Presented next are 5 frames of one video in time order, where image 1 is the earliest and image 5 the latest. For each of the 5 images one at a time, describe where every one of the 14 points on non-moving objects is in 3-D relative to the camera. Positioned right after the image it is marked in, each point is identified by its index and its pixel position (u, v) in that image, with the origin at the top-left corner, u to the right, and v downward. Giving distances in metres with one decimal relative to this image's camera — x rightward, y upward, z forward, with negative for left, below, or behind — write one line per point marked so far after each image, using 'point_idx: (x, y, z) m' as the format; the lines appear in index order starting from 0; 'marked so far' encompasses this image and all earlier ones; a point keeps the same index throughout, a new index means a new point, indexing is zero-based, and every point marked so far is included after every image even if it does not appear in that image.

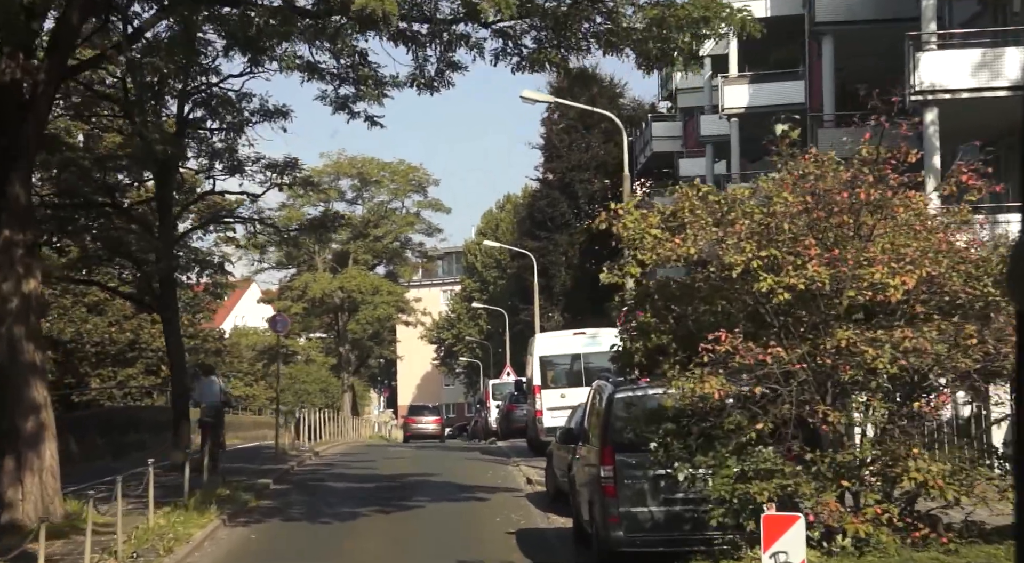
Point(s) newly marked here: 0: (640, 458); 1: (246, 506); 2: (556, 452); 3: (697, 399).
0: (+1.2, -1.6, +11.1) m
1: (-3.5, -3.0, +16.2) m
2: (+0.6, -2.4, +17.1) m
3: (+1.3, -0.9, +8.9) m
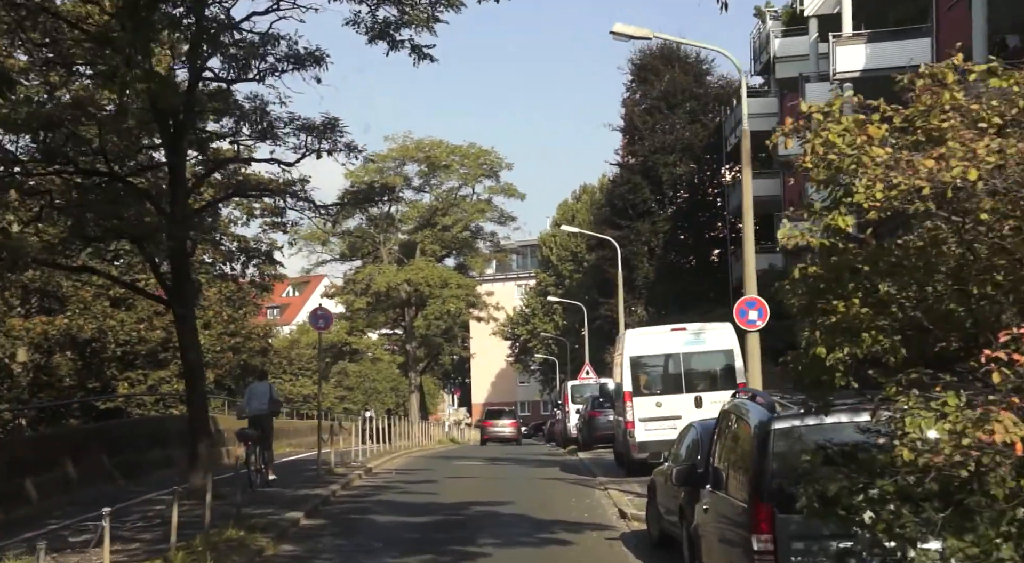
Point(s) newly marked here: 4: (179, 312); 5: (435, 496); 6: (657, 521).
0: (+1.8, -1.4, +7.2) m
1: (-2.6, -2.8, +12.5) m
2: (+1.6, -2.2, +13.1) m
3: (+1.8, -0.7, +4.9) m
4: (-4.6, -0.4, +17.0) m
5: (-1.1, -3.1, +17.9) m
6: (+1.6, -2.6, +13.2) m
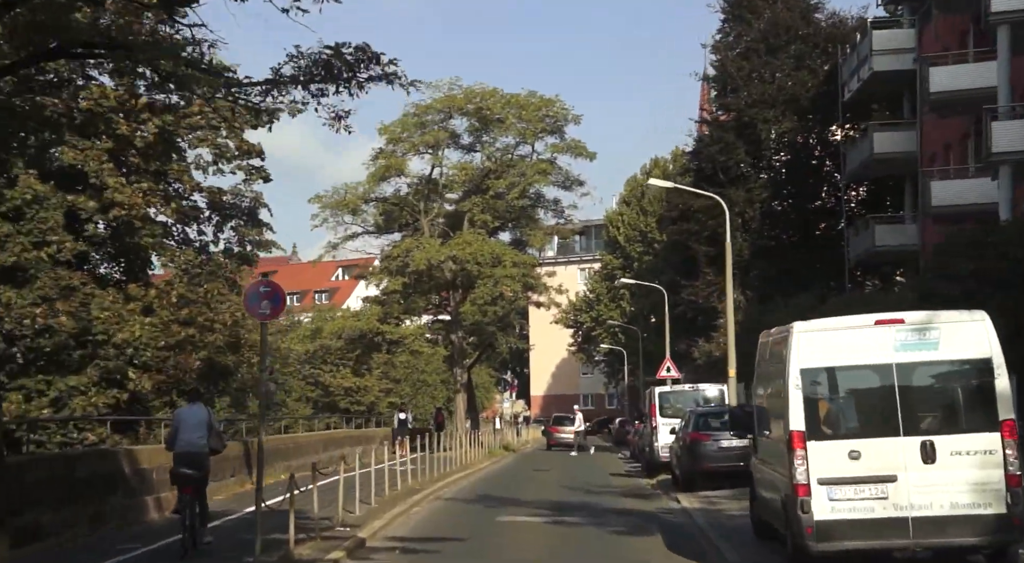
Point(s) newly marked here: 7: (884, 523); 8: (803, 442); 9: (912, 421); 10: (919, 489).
0: (+1.9, -1.2, -1.5) m
1: (-2.2, -2.4, +4.1) m
2: (+2.0, -1.8, +4.5) m
3: (+1.8, -0.4, -3.7) m
4: (-4.0, 0.0, +8.7) m
5: (-0.4, -2.7, +9.5) m
6: (+2.0, -2.2, +4.6) m
7: (+3.4, -2.2, +11.2) m
8: (+2.7, -1.5, +11.5) m
9: (+3.7, -1.3, +11.4) m
10: (+3.7, -1.9, +11.2) m
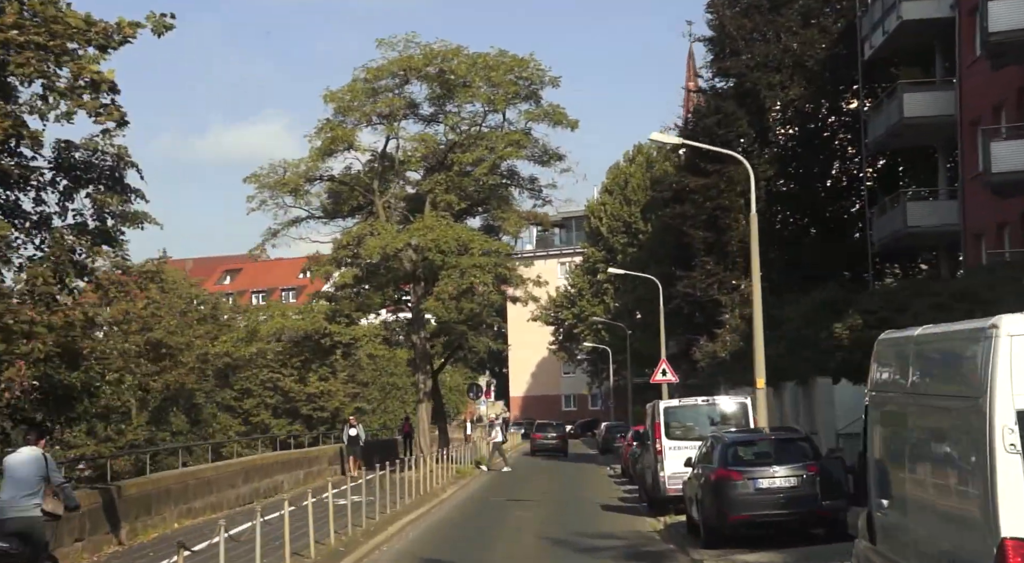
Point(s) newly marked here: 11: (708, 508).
0: (+1.8, -1.0, -7.3) m
1: (-2.4, -2.3, -1.8) m
2: (+1.8, -1.6, -1.4) m
3: (+1.7, -0.3, -9.6) m
4: (-4.3, +0.1, +2.7) m
5: (-0.8, -2.5, +3.5) m
6: (+1.8, -2.0, -1.3) m
7: (+3.0, -2.0, +5.4) m
8: (+2.3, -1.3, +5.6) m
9: (+3.3, -1.0, +5.5) m
10: (+3.4, -1.7, +5.4) m
11: (+2.6, -2.9, +15.9) m
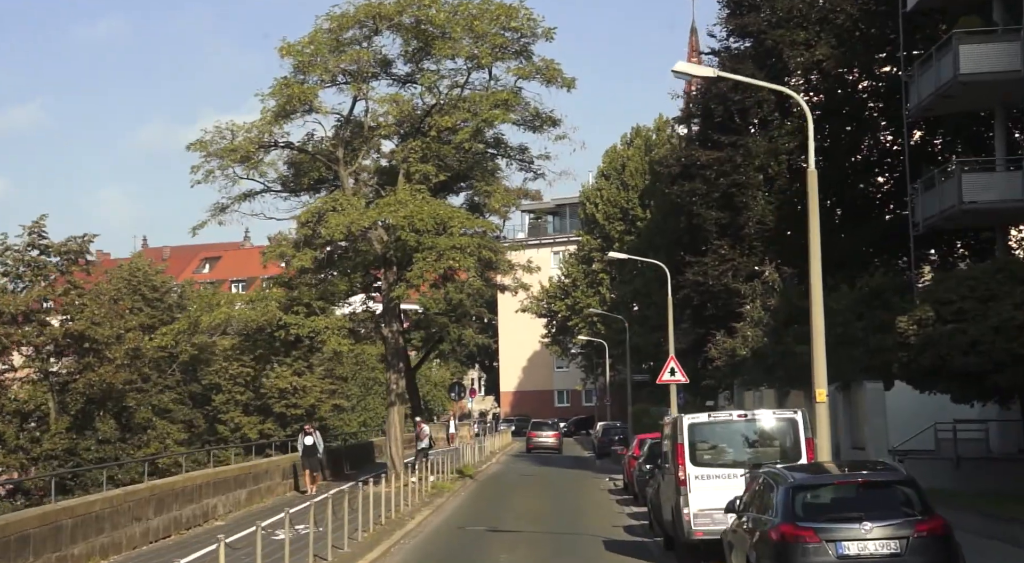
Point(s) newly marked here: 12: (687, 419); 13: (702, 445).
0: (+1.7, -0.9, -12.3) m
1: (-2.5, -2.1, -6.8) m
2: (+1.6, -1.5, -6.3) m
3: (+1.6, -0.2, -14.5) m
4: (-4.4, +0.3, -2.3) m
5: (-0.9, -2.3, -1.4) m
6: (+1.6, -1.9, -6.2) m
7: (+2.9, -1.8, +0.5) m
8: (+2.2, -1.1, +0.7) m
9: (+3.2, -0.9, +0.6) m
10: (+3.2, -1.5, +0.5) m
11: (+2.3, -2.7, +11.0) m
12: (+2.3, -1.8, +16.4) m
13: (+2.6, -2.2, +16.5) m
